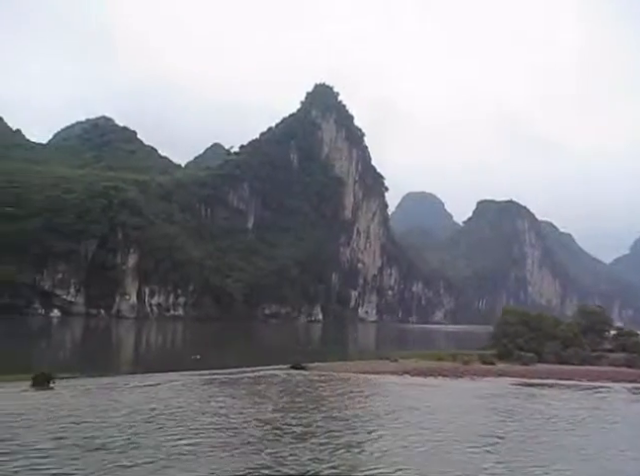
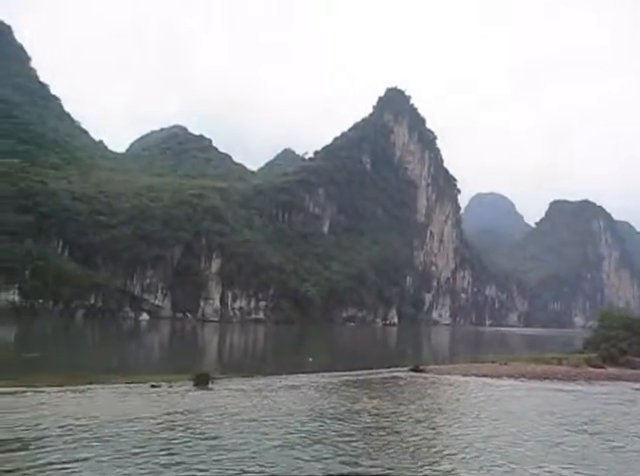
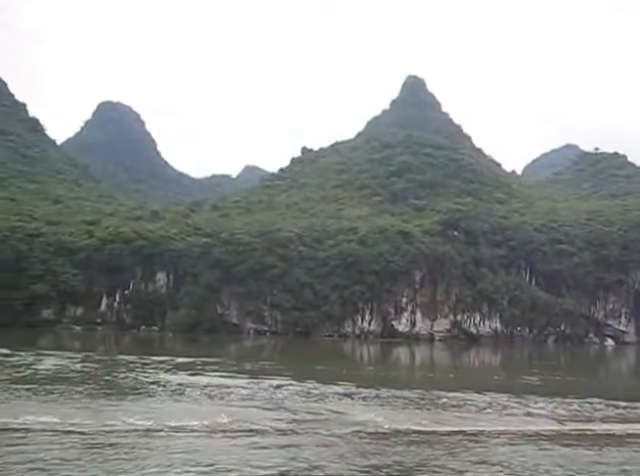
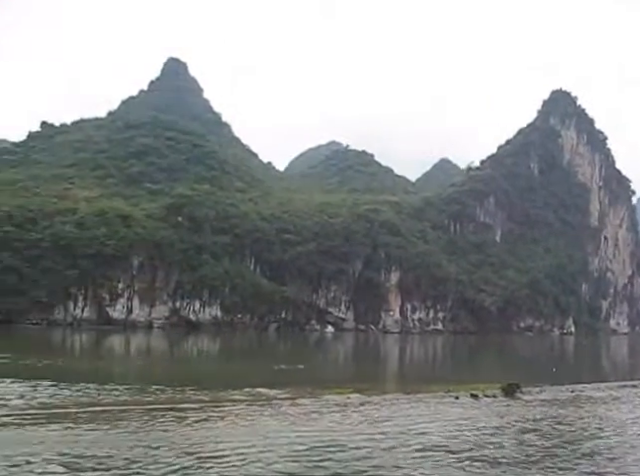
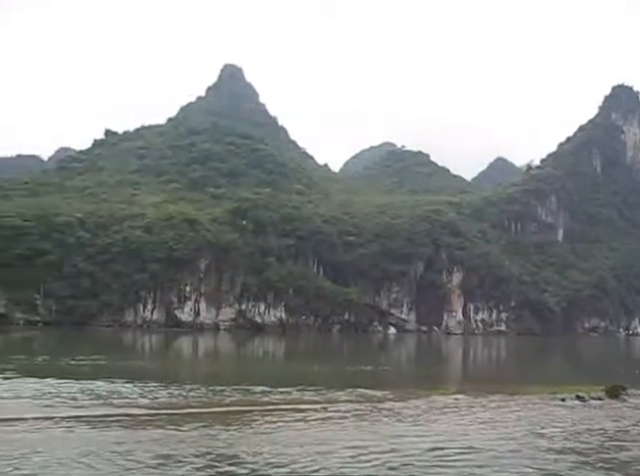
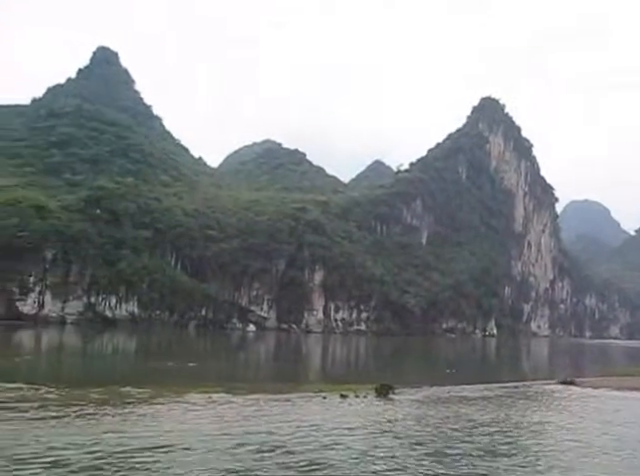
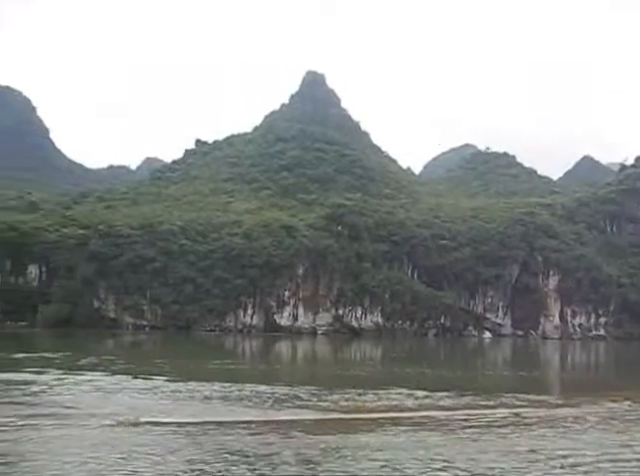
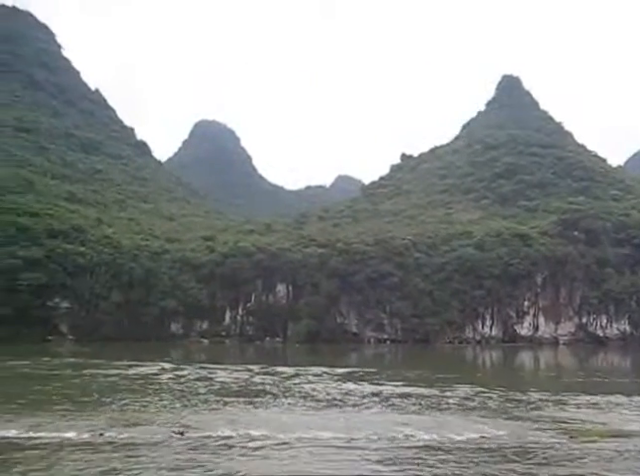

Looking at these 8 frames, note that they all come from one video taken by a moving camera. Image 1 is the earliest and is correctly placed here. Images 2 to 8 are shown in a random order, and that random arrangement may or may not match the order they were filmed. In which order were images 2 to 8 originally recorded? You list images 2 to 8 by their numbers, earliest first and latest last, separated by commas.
2, 6, 4, 5, 7, 3, 8
